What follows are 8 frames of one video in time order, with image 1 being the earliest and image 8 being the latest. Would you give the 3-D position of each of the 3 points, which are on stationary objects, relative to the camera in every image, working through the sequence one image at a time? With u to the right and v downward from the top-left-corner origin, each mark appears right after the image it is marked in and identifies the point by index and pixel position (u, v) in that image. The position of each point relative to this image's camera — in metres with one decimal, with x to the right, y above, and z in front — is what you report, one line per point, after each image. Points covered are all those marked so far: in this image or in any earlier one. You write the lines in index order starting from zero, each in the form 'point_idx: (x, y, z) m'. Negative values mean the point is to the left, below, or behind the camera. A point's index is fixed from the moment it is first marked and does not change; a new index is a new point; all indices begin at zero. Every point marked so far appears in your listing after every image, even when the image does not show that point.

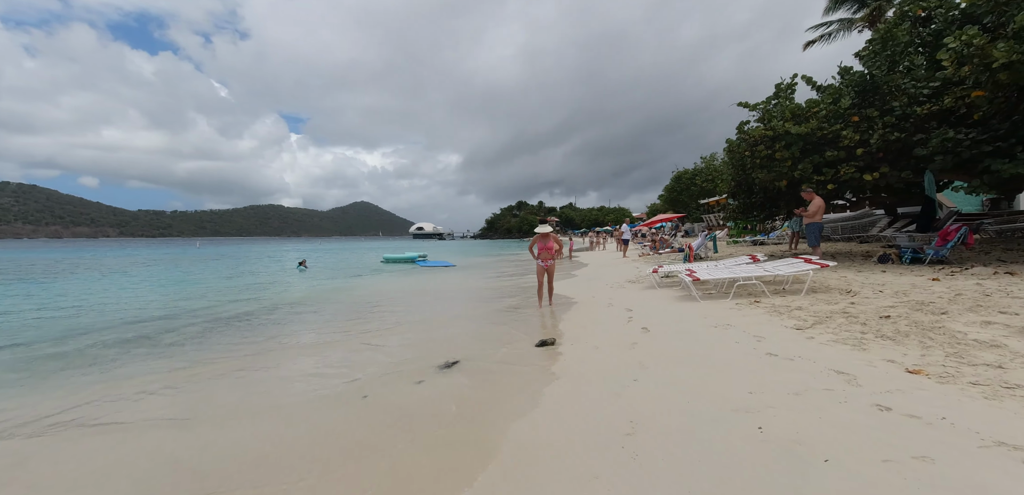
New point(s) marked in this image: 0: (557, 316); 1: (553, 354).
0: (+0.8, -1.2, +7.1) m
1: (+0.5, -1.3, +5.0) m
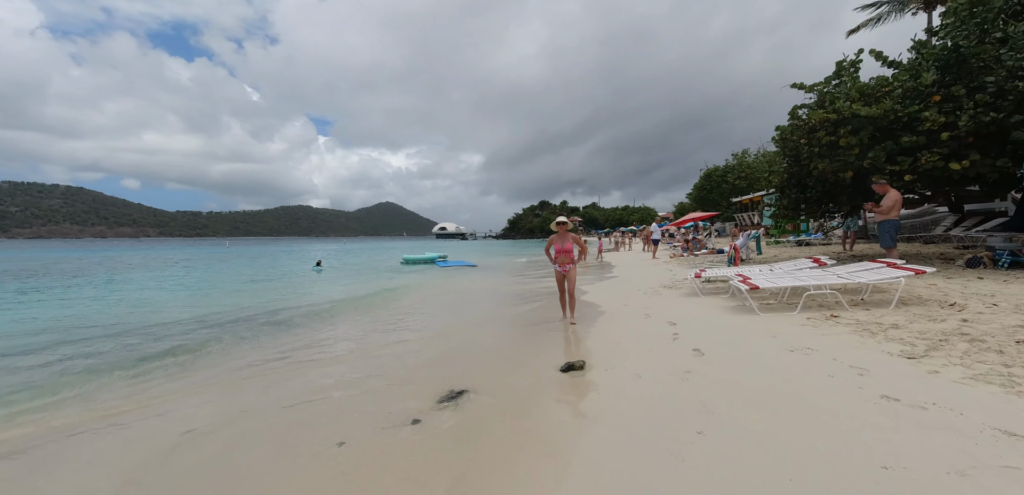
0: (+1.1, -1.2, +6.0) m
1: (+0.7, -1.3, +4.0) m
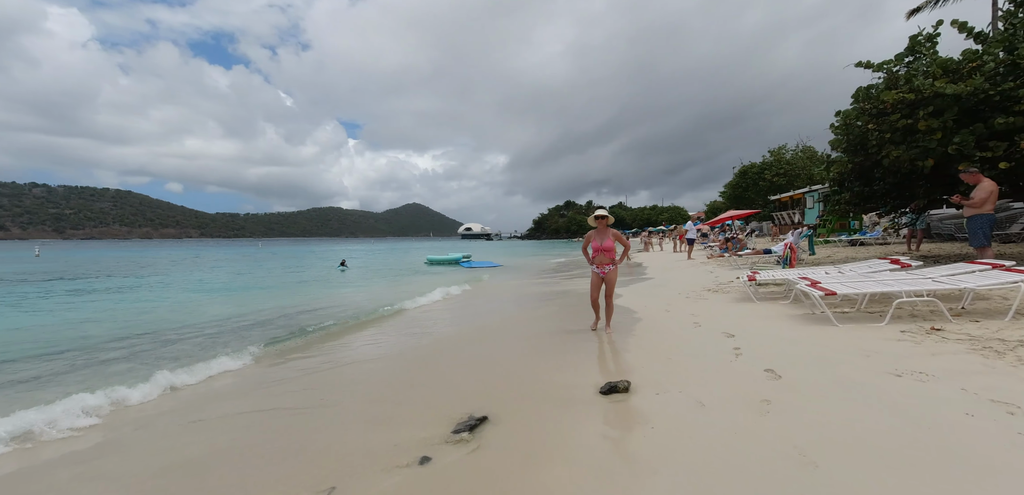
0: (+1.5, -1.2, +5.3) m
1: (+0.9, -1.3, +3.2) m
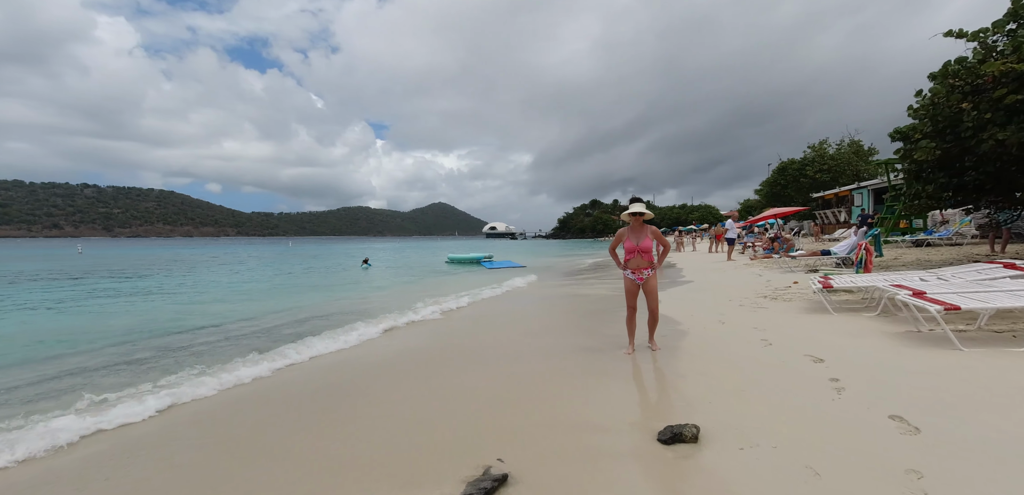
0: (+1.8, -1.2, +4.4) m
1: (+1.1, -1.3, +2.4) m
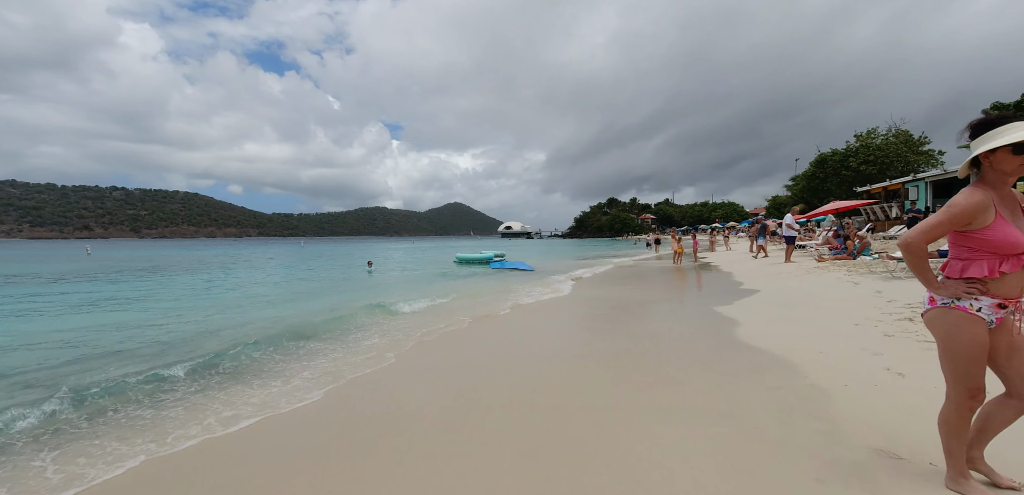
0: (+2.1, -1.2, +2.4) m
1: (+1.3, -1.3, +0.4) m
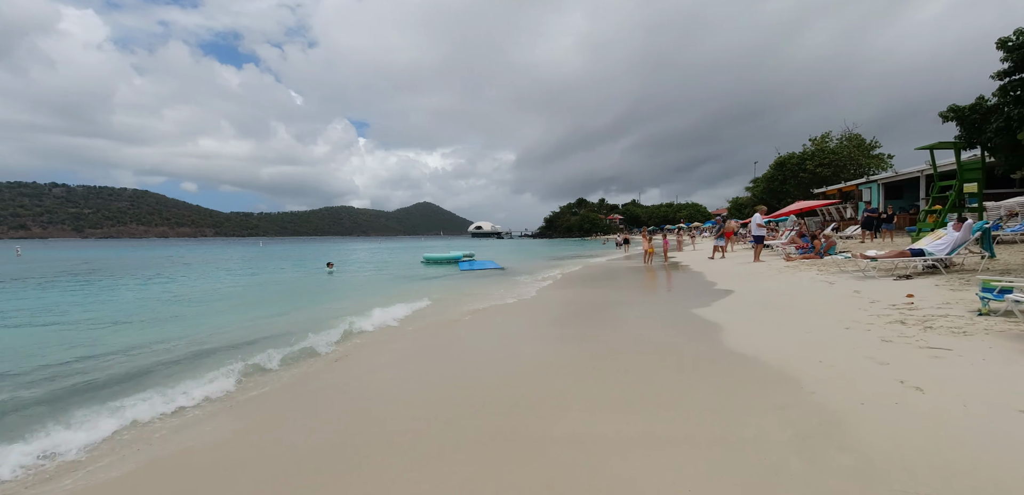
0: (+1.9, -1.2, +1.9) m
1: (+1.3, -1.3, -0.1) m
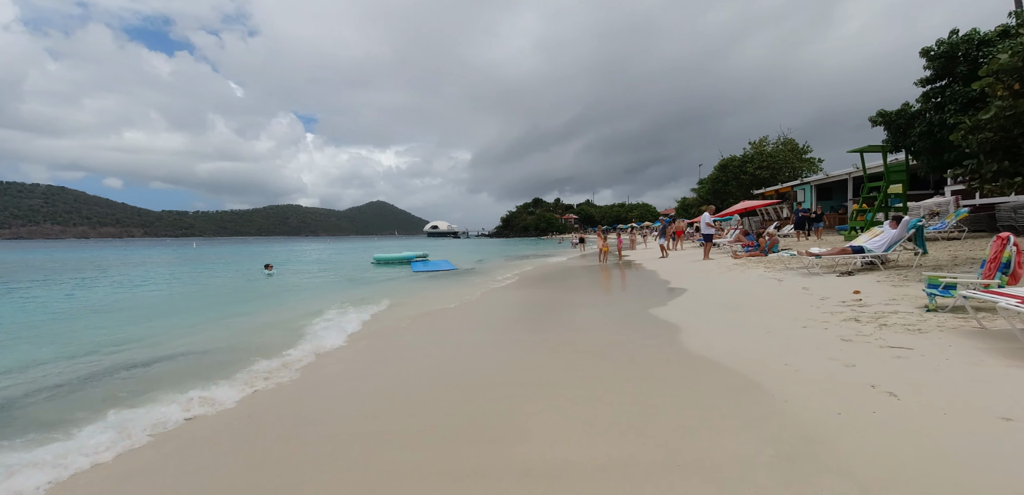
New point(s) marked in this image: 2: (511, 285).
0: (+1.6, -1.2, +1.6) m
1: (+1.3, -1.3, -0.5) m
2: (-0.1, -1.3, +14.2) m
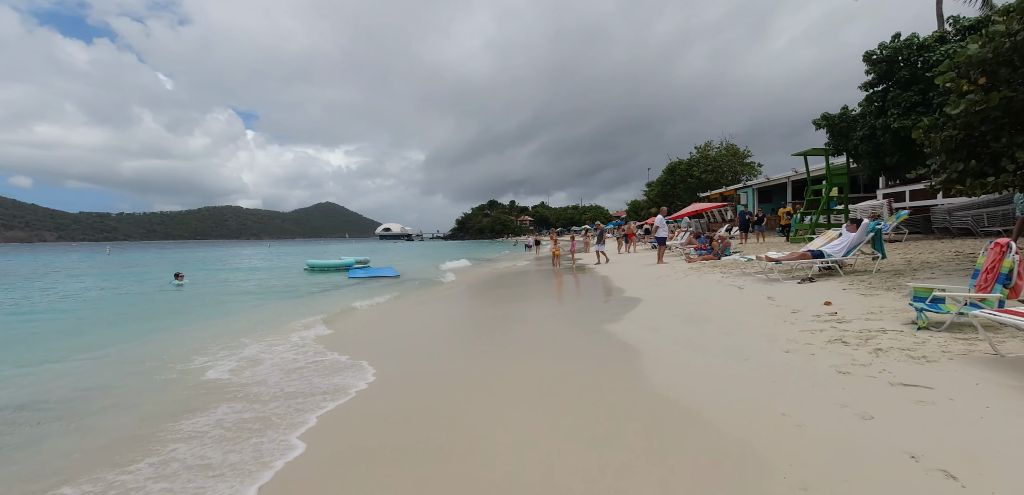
0: (+1.3, -1.3, +0.7) m
1: (+1.1, -1.4, -1.5) m
2: (-1.9, -1.5, +13.0) m
